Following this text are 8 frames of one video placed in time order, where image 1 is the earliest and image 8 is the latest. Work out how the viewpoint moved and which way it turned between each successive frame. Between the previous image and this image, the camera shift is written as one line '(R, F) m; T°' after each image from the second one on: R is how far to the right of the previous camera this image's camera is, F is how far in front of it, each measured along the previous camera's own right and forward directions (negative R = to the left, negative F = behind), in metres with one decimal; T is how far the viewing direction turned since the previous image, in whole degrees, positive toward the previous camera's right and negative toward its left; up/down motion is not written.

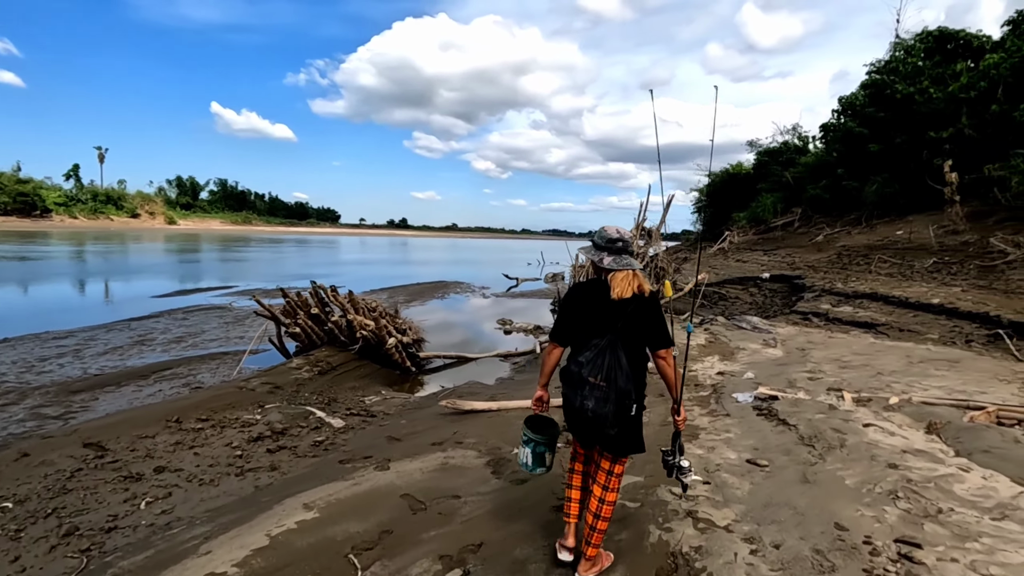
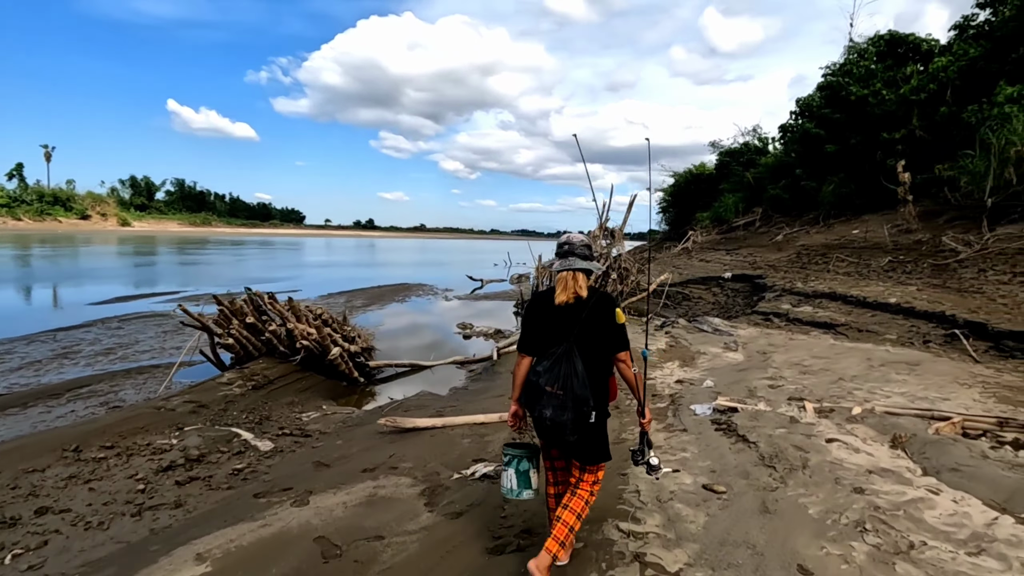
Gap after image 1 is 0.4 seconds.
(+0.2, +0.4) m; +3°
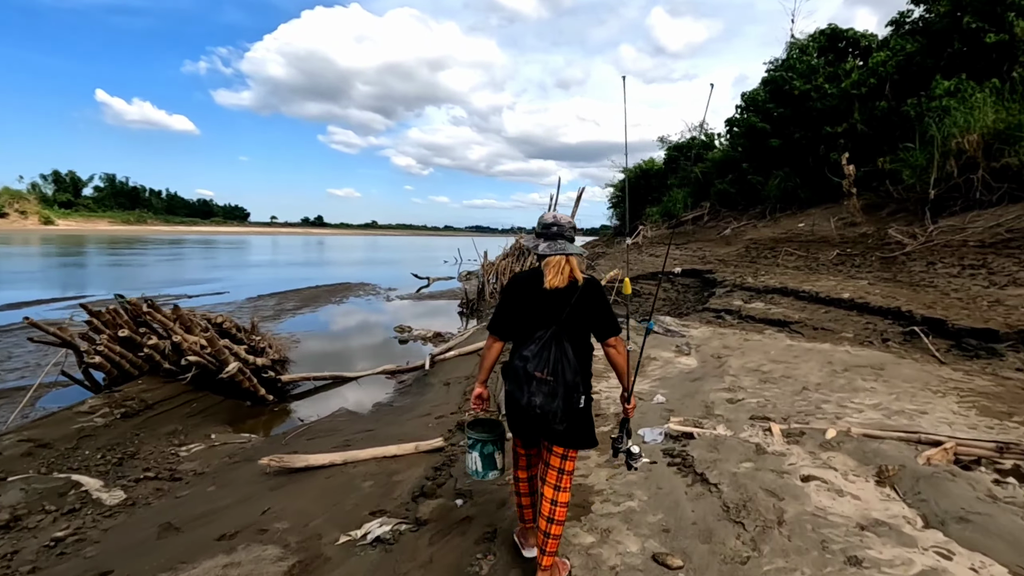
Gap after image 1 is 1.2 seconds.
(+0.3, +0.8) m; +5°
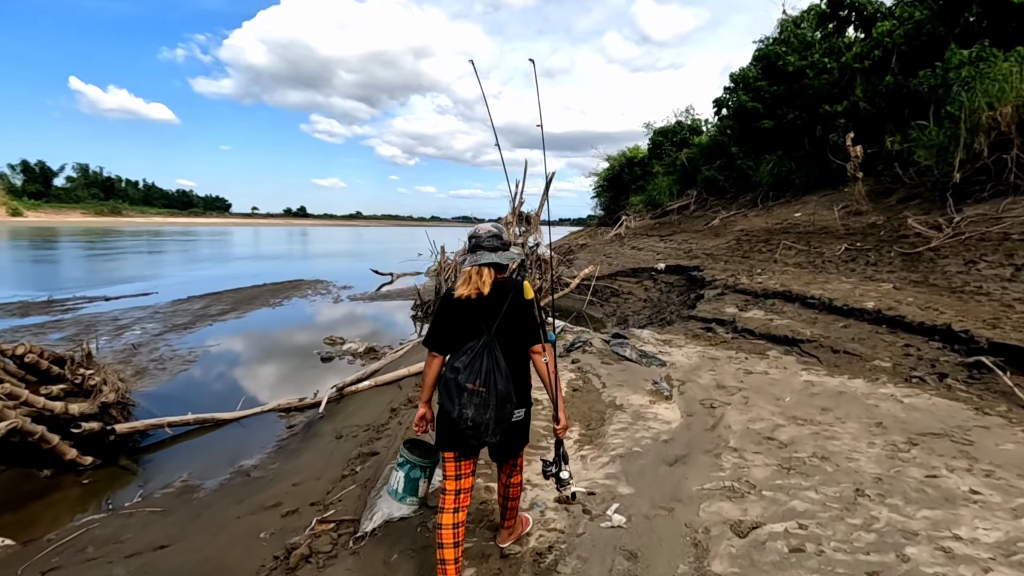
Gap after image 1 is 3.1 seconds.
(+0.7, +1.9) m; +1°
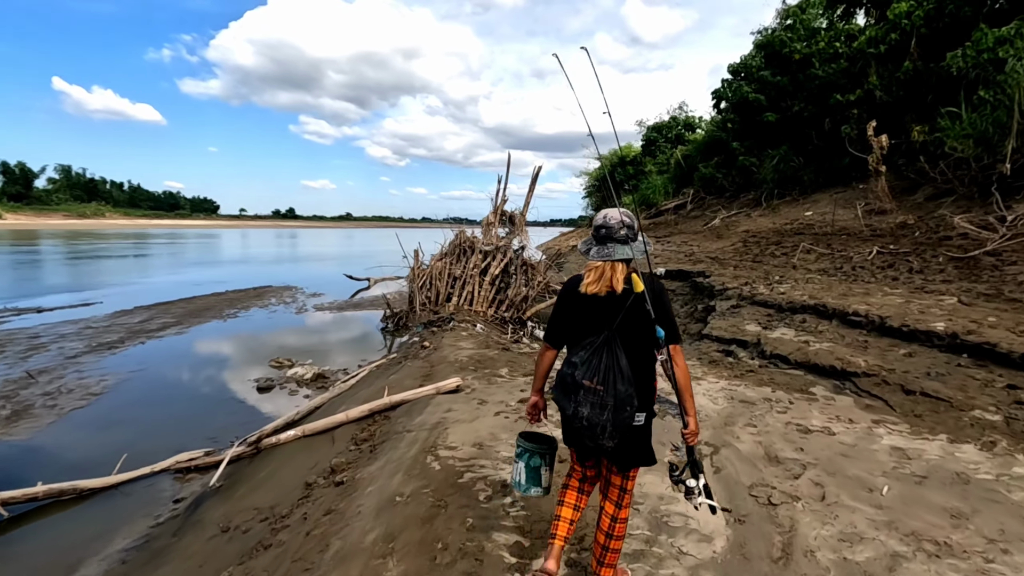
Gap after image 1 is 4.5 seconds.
(+0.2, +1.5) m; +1°
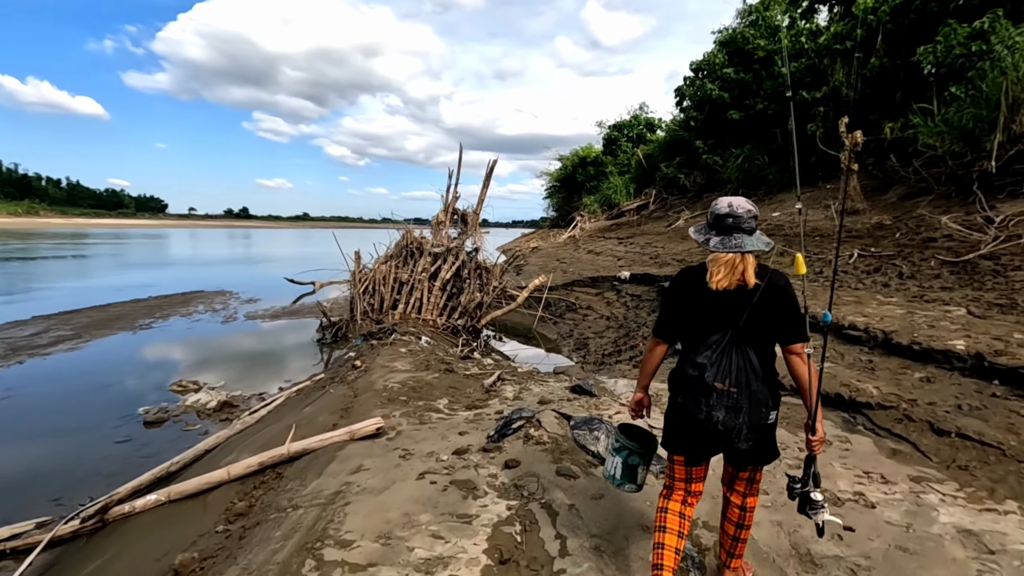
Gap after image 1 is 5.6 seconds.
(+0.2, +1.1) m; +4°
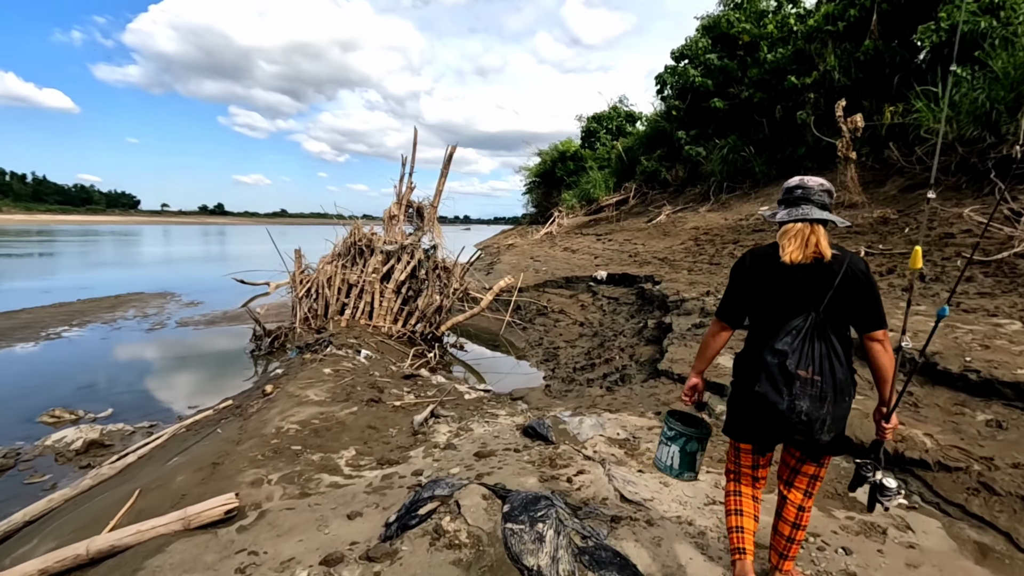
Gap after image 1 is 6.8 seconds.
(+0.4, +1.2) m; +2°
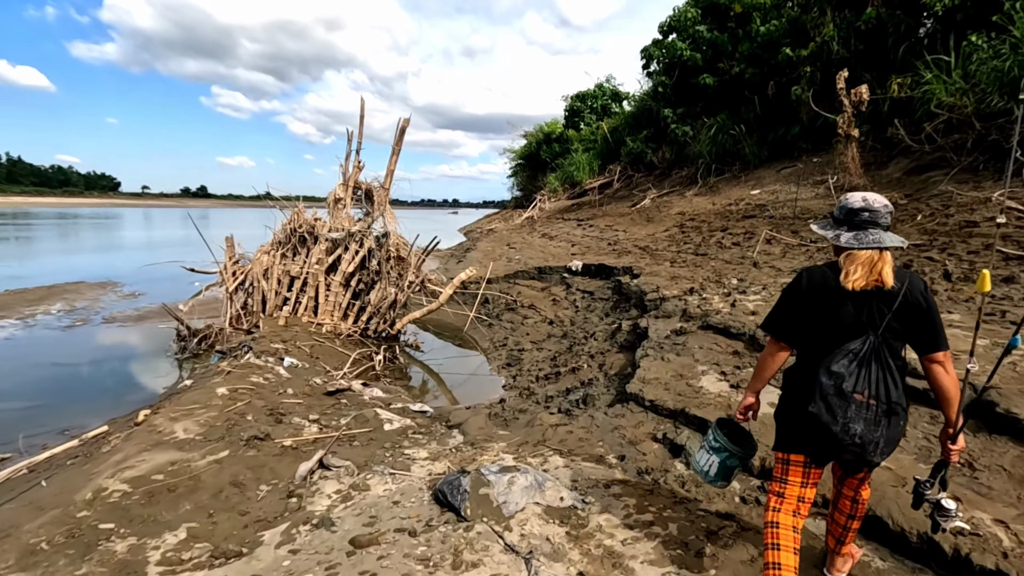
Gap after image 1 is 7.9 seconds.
(+0.4, +1.1) m; +1°
